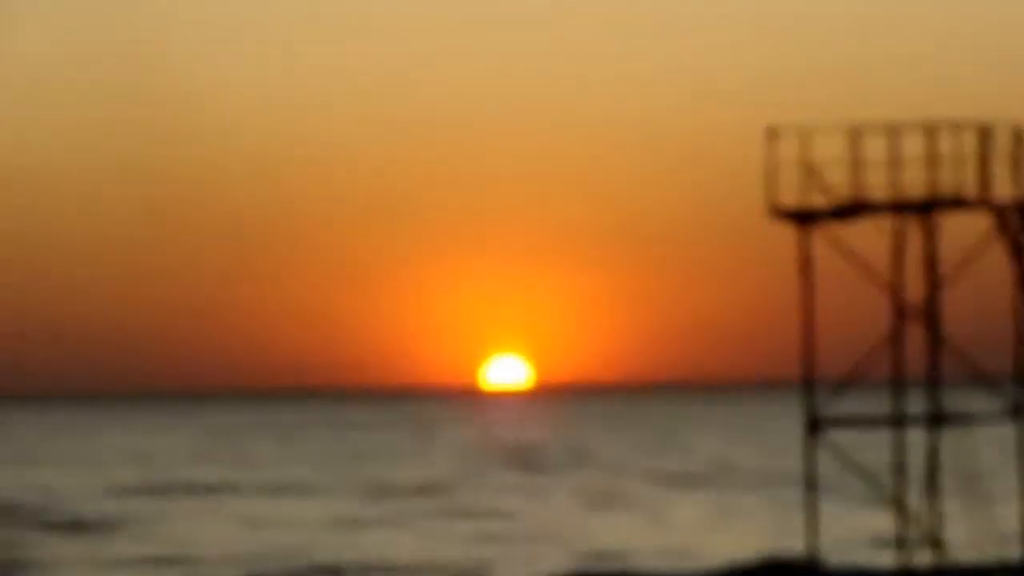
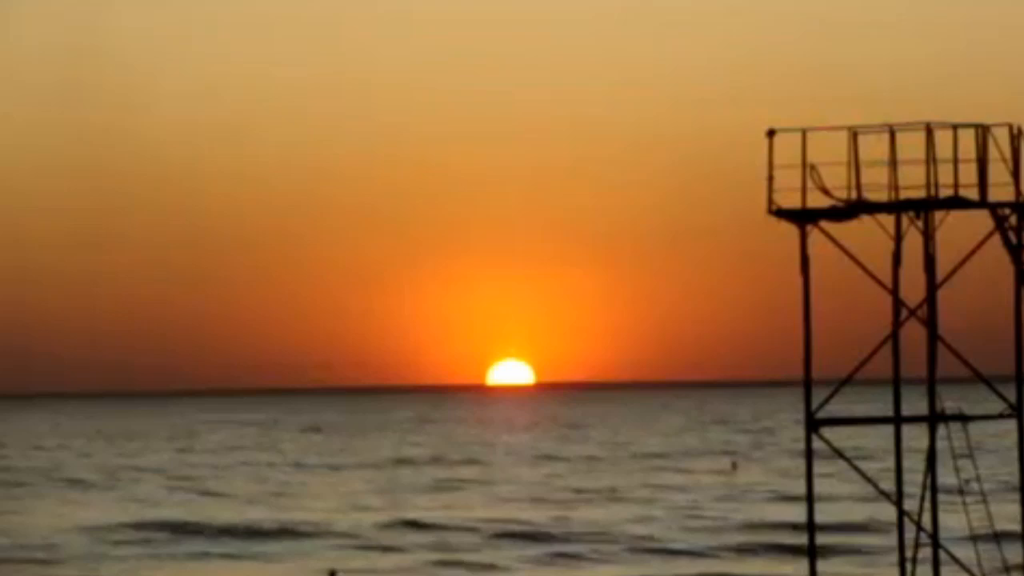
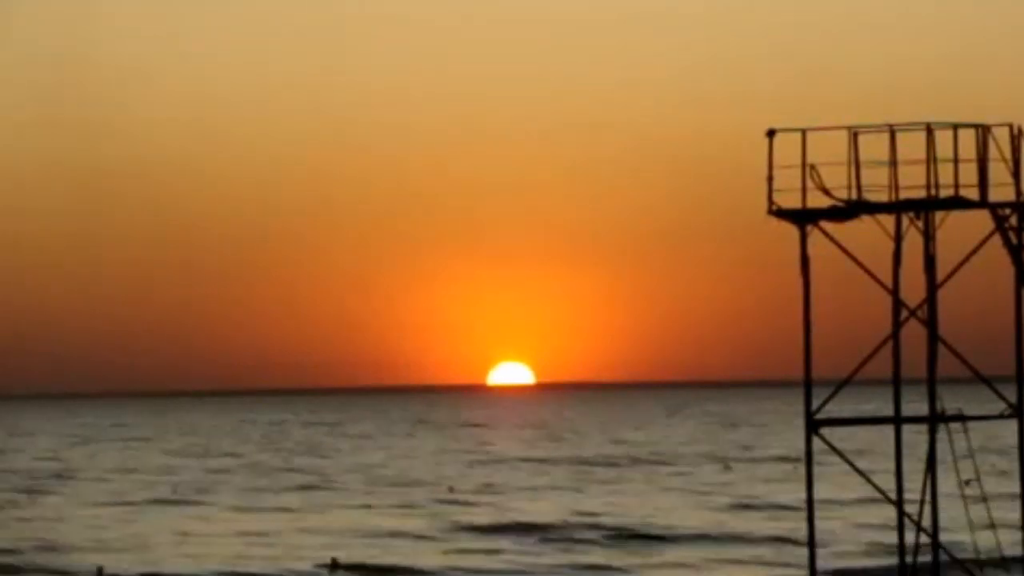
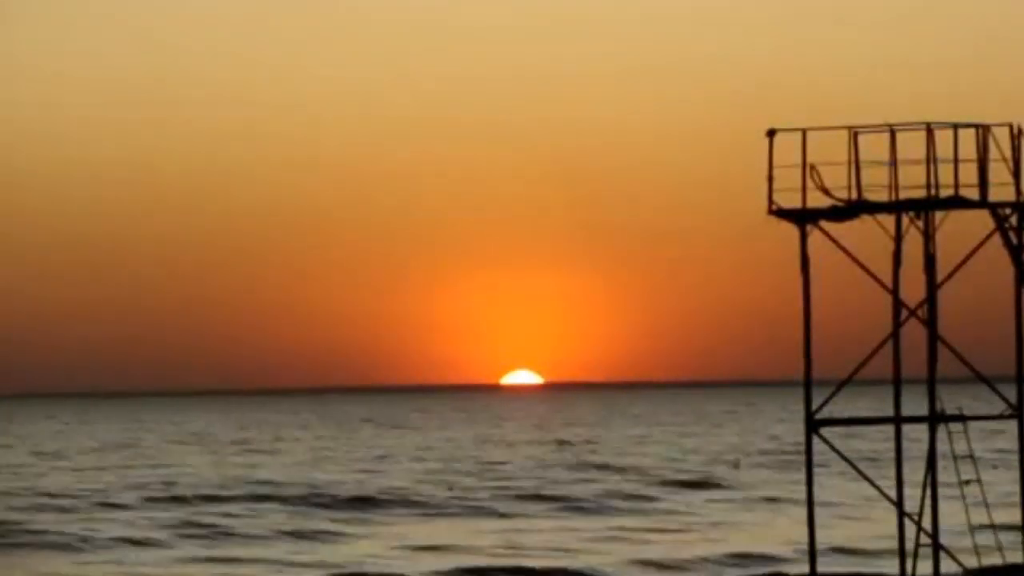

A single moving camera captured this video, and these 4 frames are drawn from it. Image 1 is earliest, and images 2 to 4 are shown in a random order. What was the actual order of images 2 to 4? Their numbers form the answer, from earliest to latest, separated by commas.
2, 3, 4
